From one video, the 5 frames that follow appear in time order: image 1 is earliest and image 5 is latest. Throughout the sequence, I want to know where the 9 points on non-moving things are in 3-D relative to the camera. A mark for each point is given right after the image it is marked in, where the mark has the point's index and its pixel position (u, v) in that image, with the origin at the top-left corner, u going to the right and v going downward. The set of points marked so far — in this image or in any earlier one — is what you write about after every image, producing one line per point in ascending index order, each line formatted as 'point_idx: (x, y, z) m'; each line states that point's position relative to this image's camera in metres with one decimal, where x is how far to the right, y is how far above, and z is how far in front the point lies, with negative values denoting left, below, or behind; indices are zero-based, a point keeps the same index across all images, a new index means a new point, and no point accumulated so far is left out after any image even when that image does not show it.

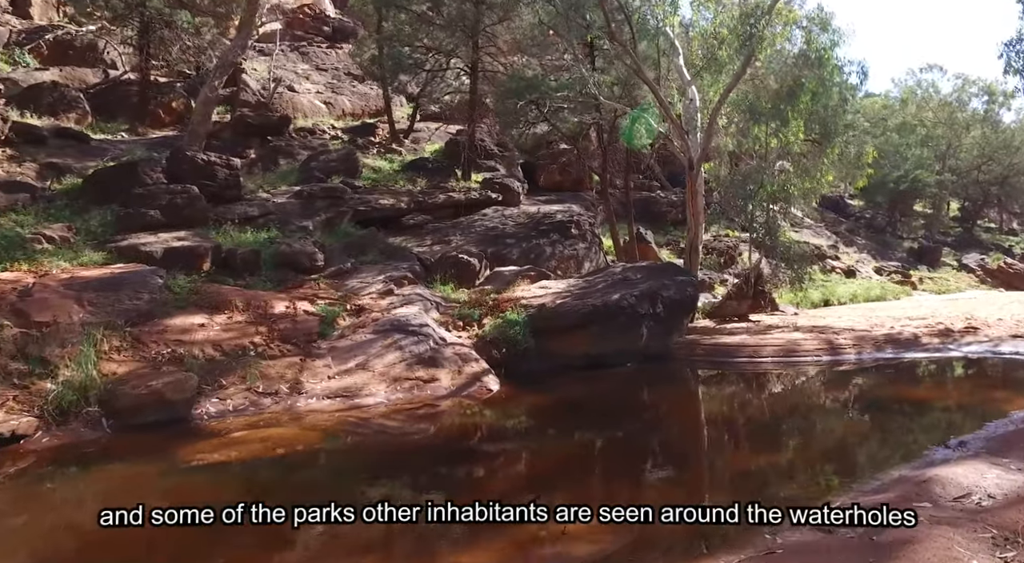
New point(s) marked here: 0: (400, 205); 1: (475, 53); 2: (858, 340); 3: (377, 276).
0: (-2.7, +1.9, +15.9) m
1: (-1.0, +6.8, +19.4) m
2: (+6.2, -1.1, +11.7) m
3: (-2.5, +0.1, +12.1) m
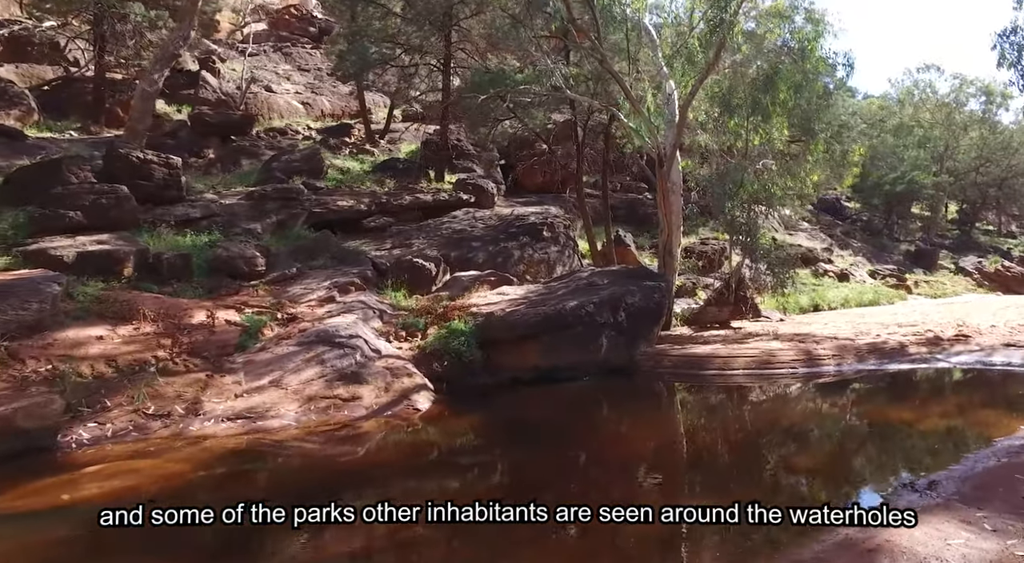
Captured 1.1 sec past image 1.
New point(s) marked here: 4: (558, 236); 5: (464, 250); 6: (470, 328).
0: (-3.5, +1.7, +15.0) m
1: (-1.8, +6.7, +18.6) m
2: (+5.4, -1.2, +10.9) m
3: (-3.3, 0.0, +11.3) m
4: (+1.1, +1.1, +16.4) m
5: (-1.1, +0.7, +14.8) m
6: (-0.6, -0.7, +9.5) m
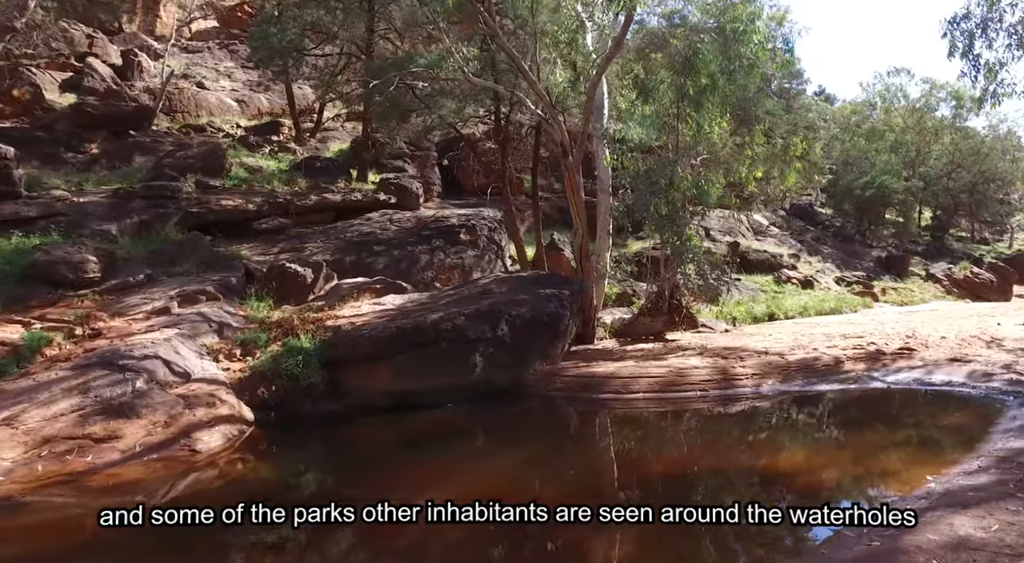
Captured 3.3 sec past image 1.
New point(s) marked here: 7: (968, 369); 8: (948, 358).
0: (-5.4, +1.6, +13.5) m
1: (-3.8, +6.4, +17.1) m
2: (+3.6, -1.3, +9.5) m
3: (-5.1, -0.1, +9.7) m
4: (-0.8, +1.0, +14.9) m
5: (-3.0, +0.5, +13.3) m
6: (-2.4, -0.8, +7.9) m
7: (+6.4, -1.2, +9.1) m
8: (+6.5, -1.1, +9.7) m
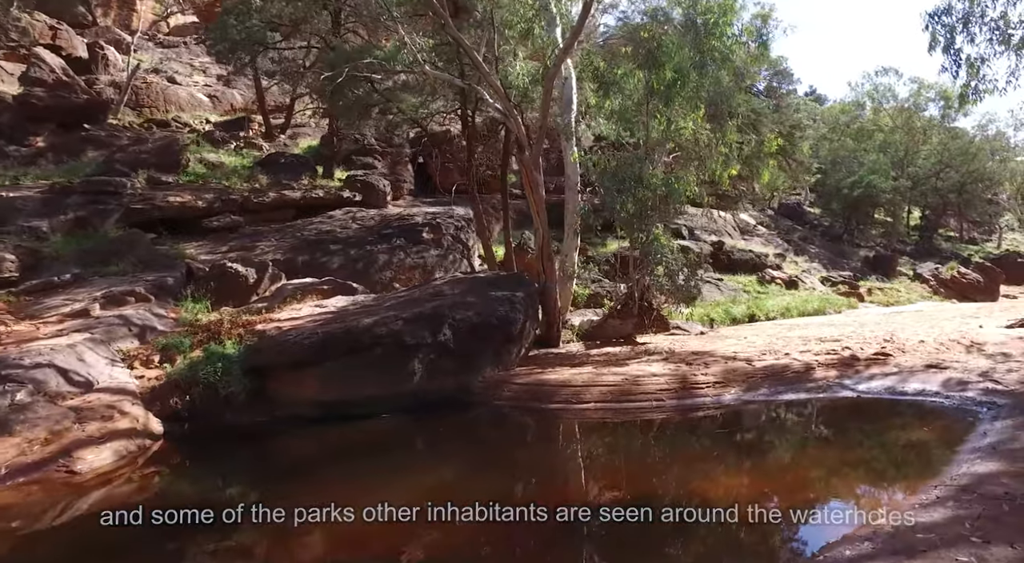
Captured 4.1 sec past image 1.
0: (-6.2, +1.6, +12.8) m
1: (-4.6, +6.4, +16.5) m
2: (+2.9, -1.3, +8.9) m
3: (-5.8, -0.1, +9.1) m
4: (-1.5, +0.9, +14.3) m
5: (-3.8, +0.5, +12.6) m
6: (-3.1, -0.8, +7.3) m
7: (+5.7, -1.3, +8.6) m
8: (+5.8, -1.2, +9.2) m
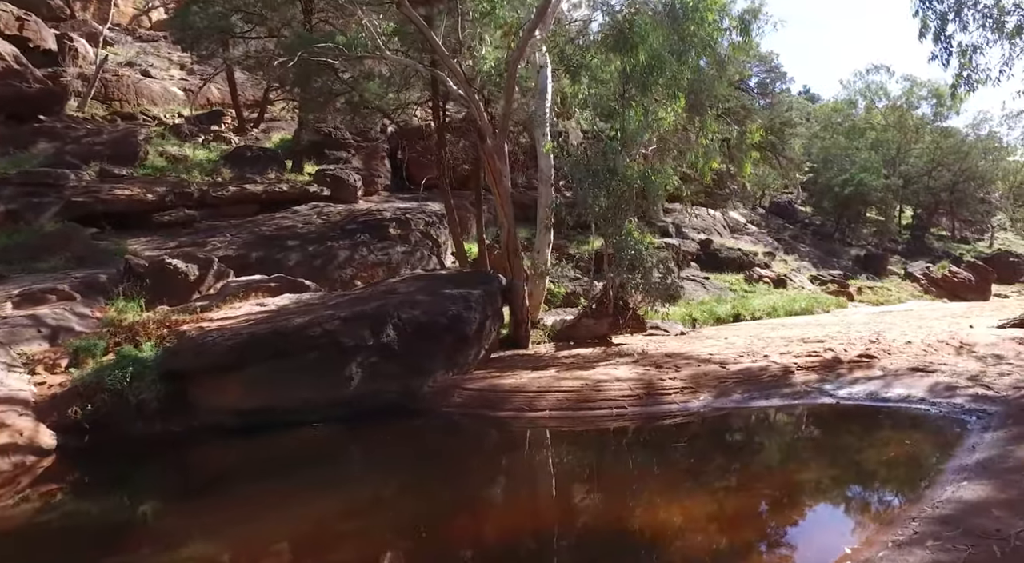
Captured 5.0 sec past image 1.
0: (-6.8, +1.6, +12.1) m
1: (-5.2, +6.5, +15.8) m
2: (+2.4, -1.2, +8.3) m
3: (-6.4, -0.1, +8.4) m
4: (-2.2, +1.0, +13.6) m
5: (-4.4, +0.6, +12.0) m
6: (-3.7, -0.8, +6.7) m
7: (+5.1, -1.2, +8.0) m
8: (+5.2, -1.1, +8.6) m
